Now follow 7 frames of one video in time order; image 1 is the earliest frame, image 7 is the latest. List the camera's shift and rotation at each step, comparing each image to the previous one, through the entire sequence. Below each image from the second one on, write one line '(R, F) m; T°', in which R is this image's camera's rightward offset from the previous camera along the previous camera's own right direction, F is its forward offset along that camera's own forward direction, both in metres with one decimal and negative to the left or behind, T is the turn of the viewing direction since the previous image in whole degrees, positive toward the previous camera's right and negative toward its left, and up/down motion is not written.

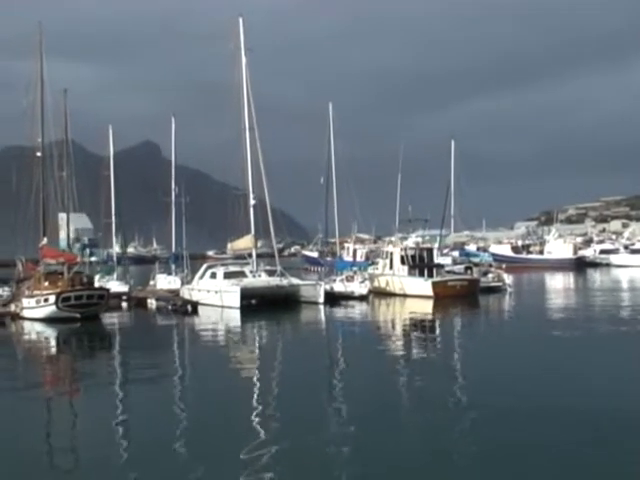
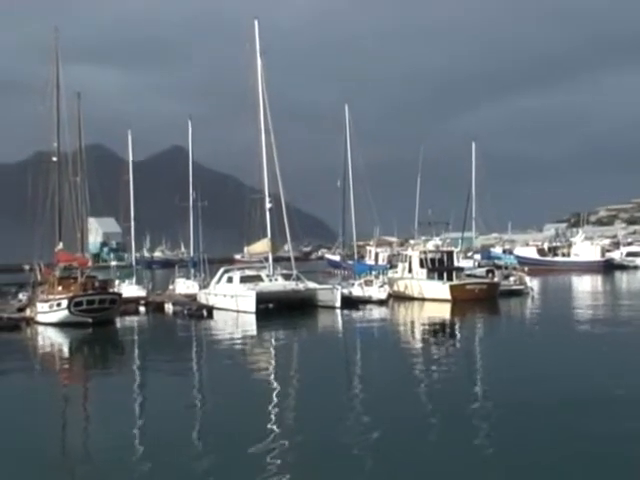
(0.0, +0.7) m; -1°
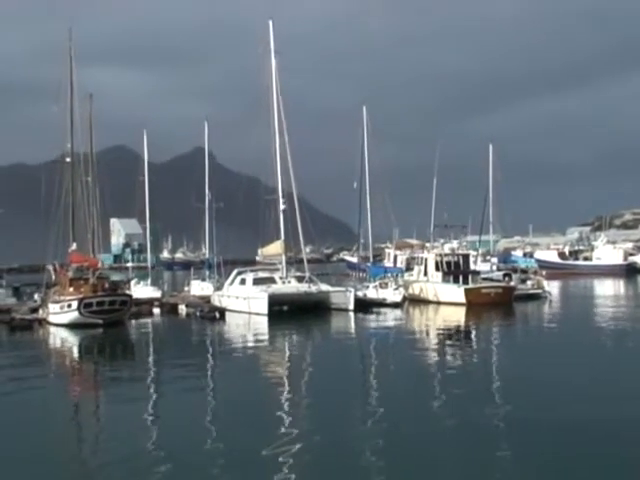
(0.0, +0.5) m; -1°
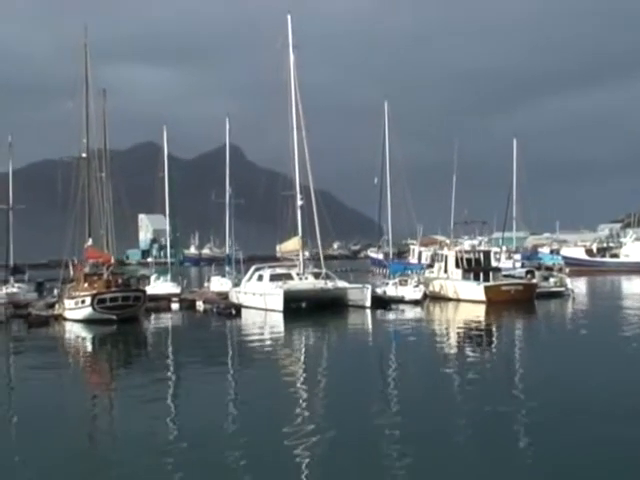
(0.0, +0.6) m; -1°
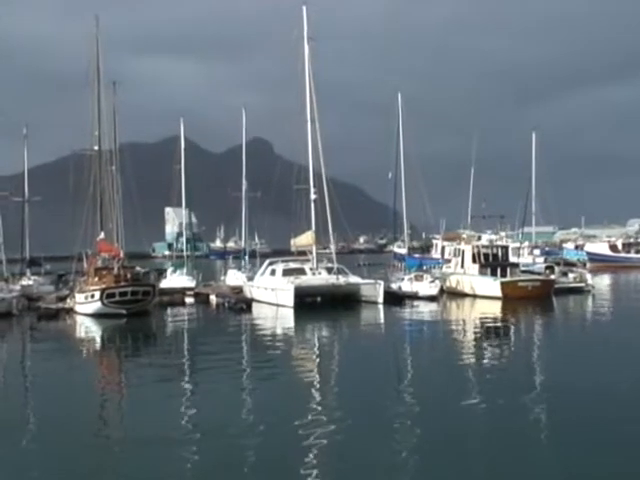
(+0.1, +0.7) m; -1°
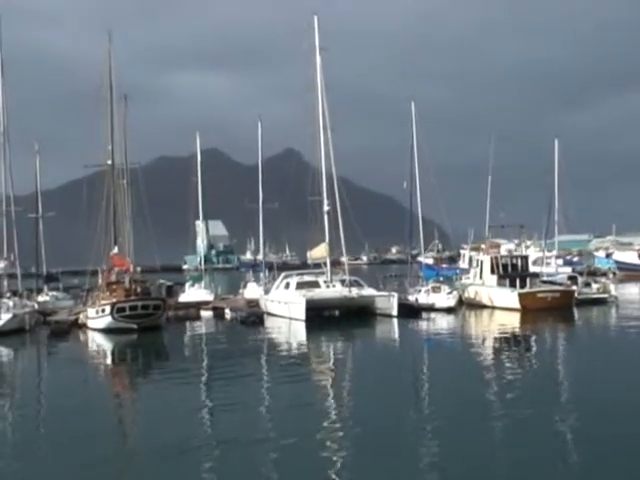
(+0.1, +0.7) m; -1°
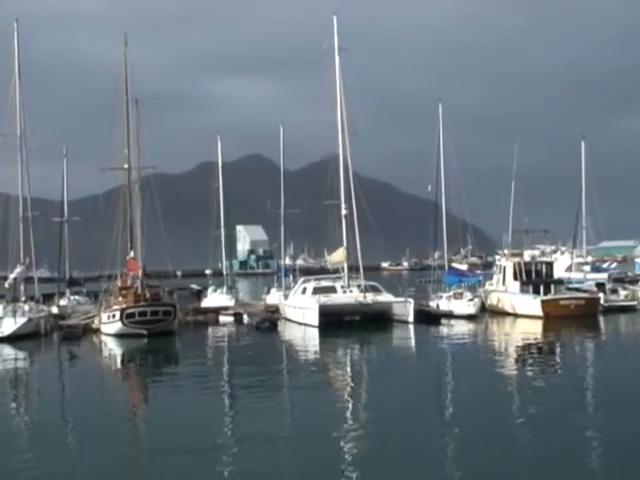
(+0.1, +0.9) m; -1°
